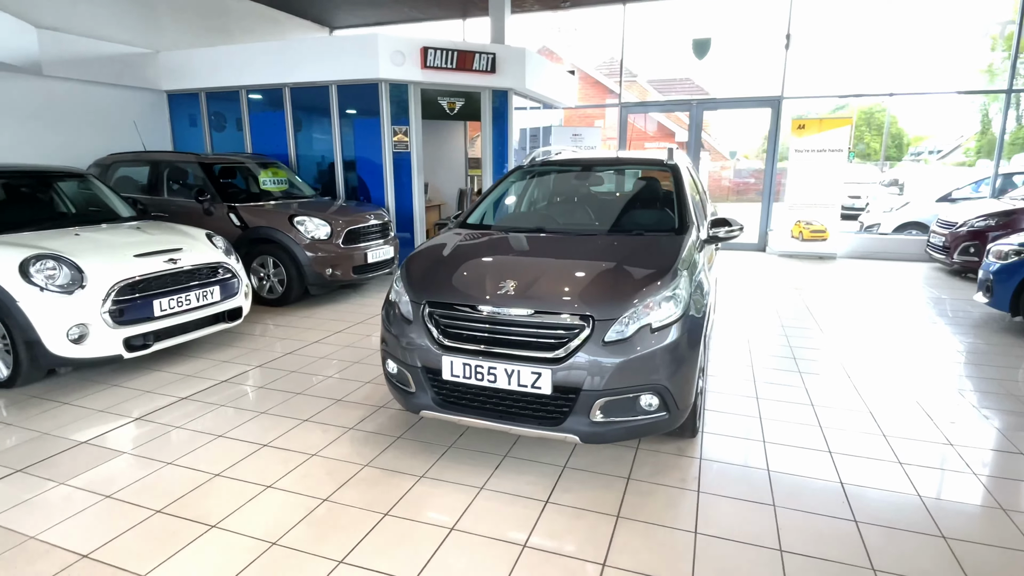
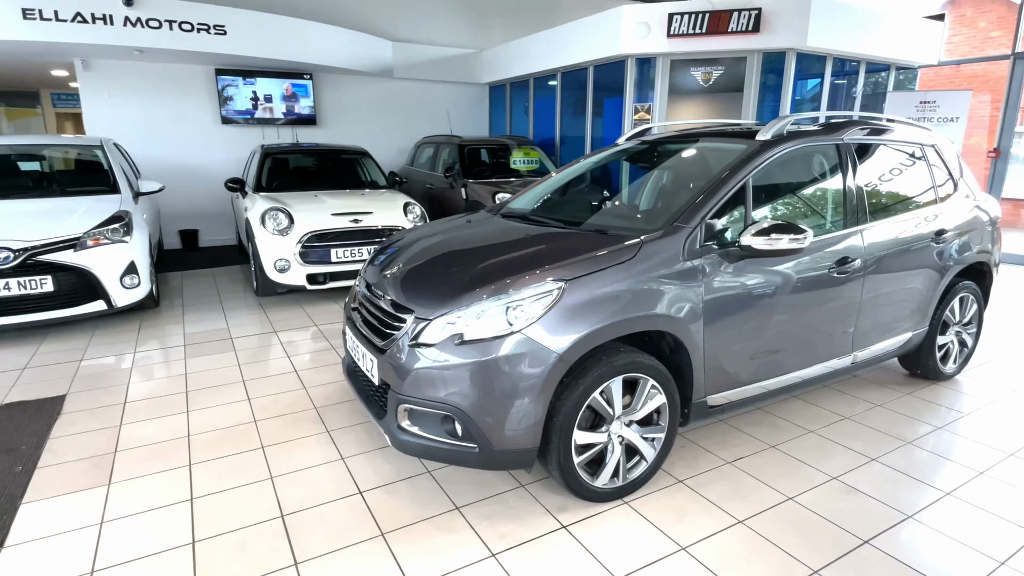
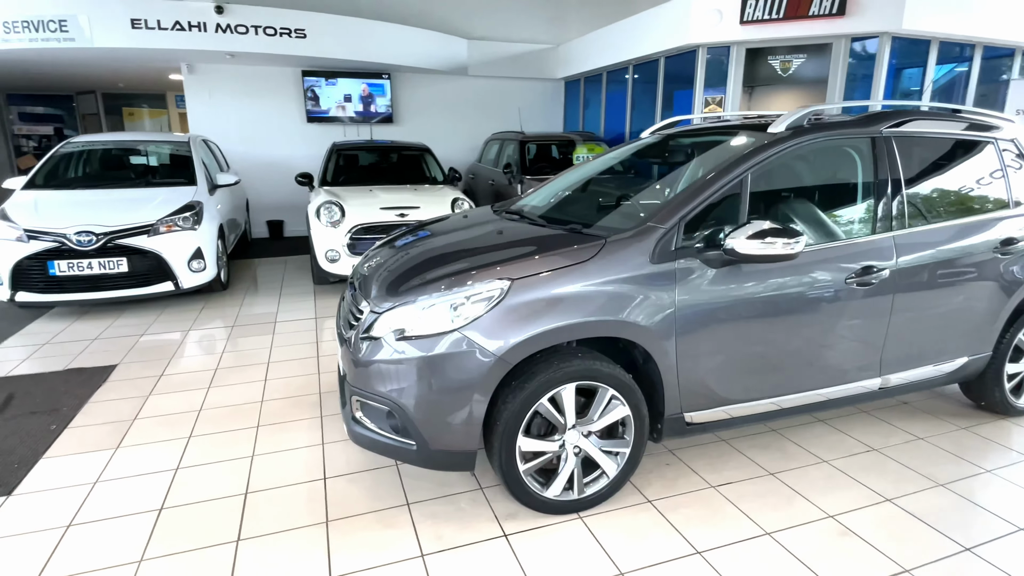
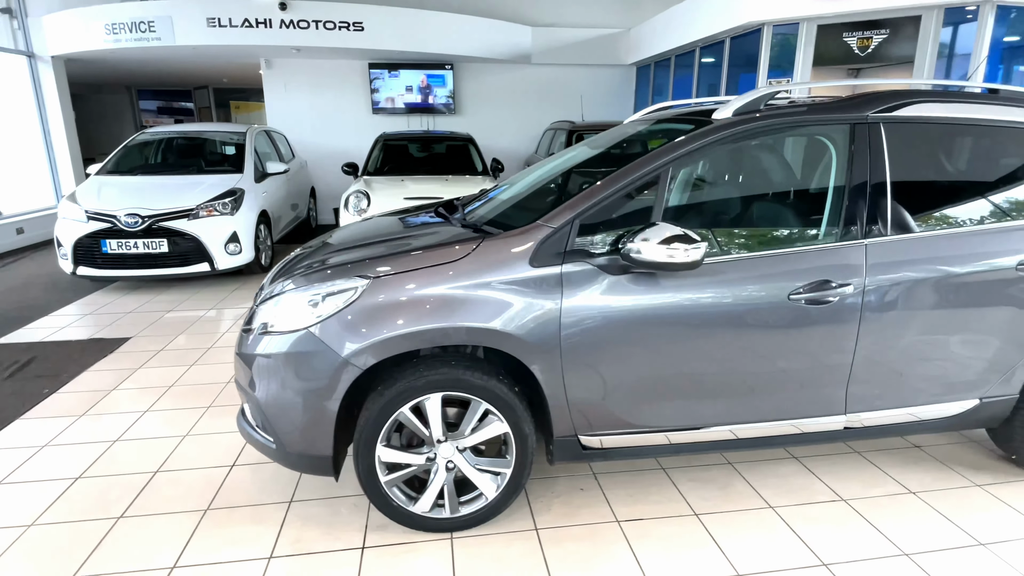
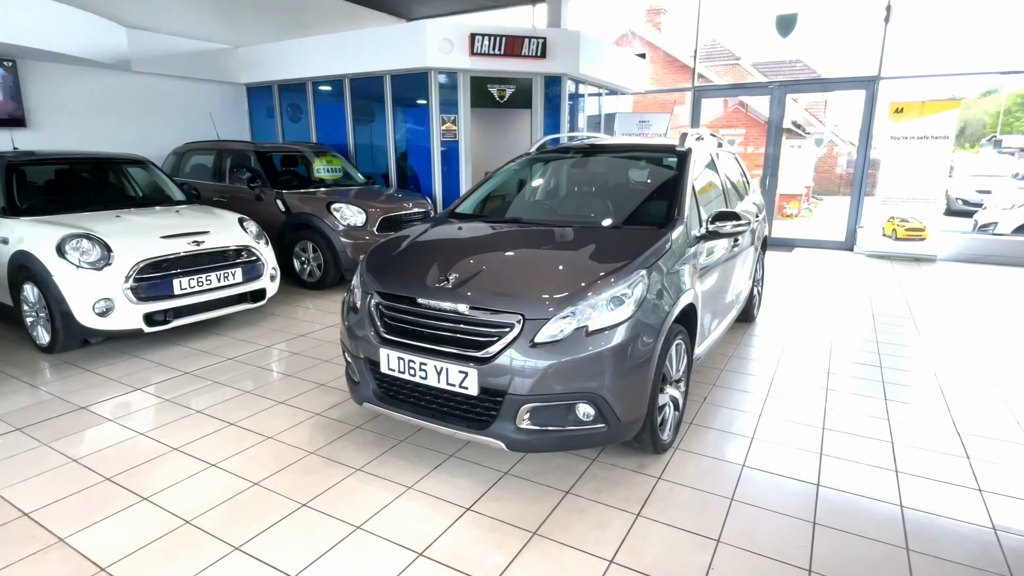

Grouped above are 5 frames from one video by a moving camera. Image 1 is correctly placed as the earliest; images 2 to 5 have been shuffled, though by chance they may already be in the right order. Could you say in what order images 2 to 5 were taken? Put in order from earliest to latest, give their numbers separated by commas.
5, 2, 3, 4
